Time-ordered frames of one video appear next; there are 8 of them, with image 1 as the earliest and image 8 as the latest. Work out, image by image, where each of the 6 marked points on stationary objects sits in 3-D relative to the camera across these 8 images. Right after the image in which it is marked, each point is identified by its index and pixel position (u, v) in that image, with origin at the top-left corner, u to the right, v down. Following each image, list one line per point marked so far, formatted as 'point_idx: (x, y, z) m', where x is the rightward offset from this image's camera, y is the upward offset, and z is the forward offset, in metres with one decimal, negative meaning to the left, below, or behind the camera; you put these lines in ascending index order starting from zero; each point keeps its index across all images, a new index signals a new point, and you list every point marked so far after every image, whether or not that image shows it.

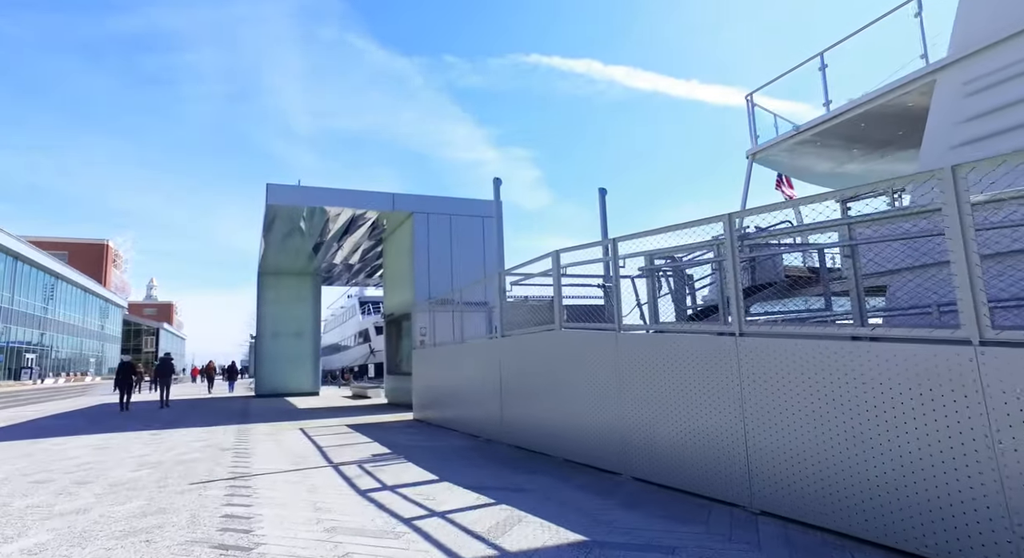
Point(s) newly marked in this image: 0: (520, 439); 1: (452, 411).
0: (0.0, -2.2, +8.7) m
1: (-1.1, -2.4, +11.1) m
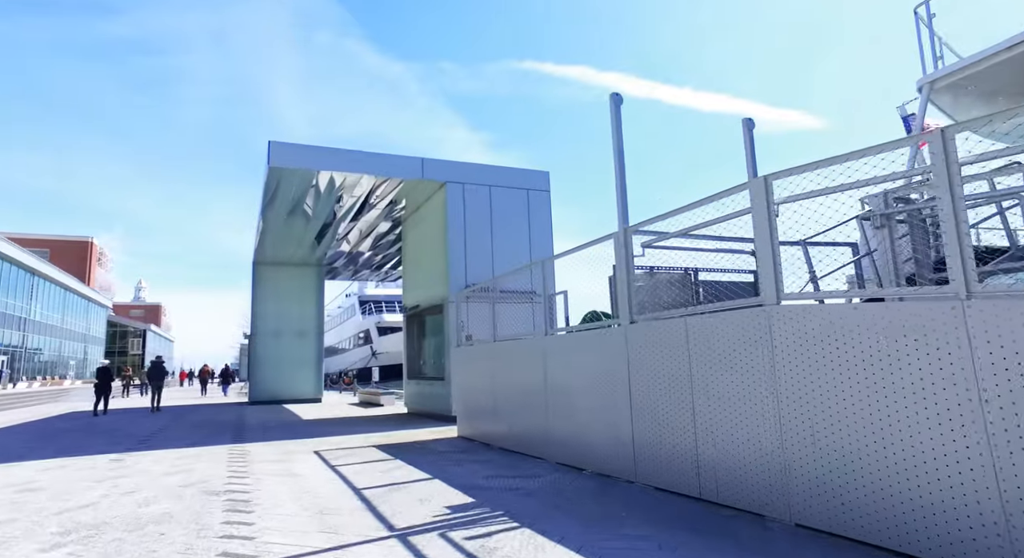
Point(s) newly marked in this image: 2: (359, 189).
0: (+1.3, -1.8, +5.7) m
1: (+0.2, -2.0, +8.1) m
2: (-4.3, +2.5, +17.0) m
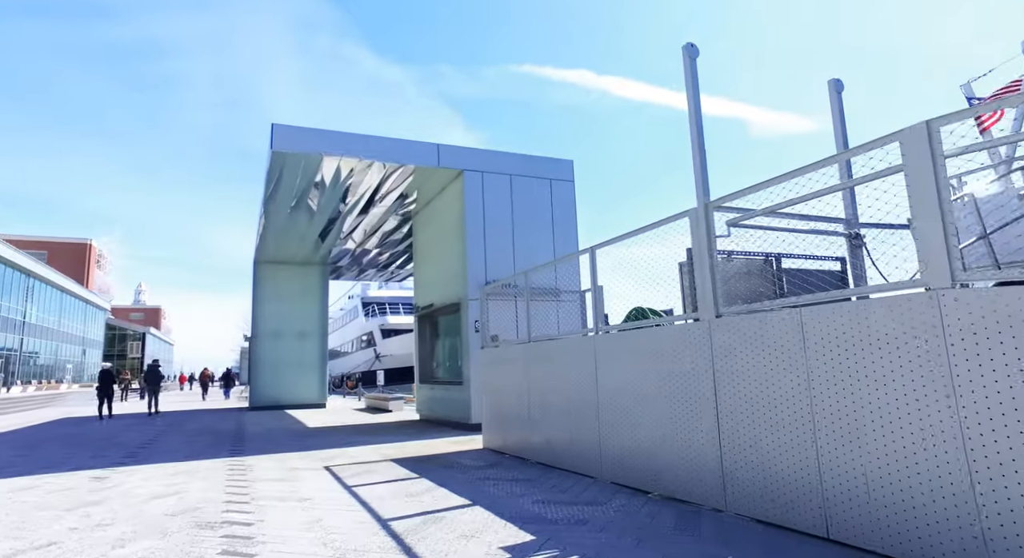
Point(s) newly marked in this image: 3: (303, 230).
0: (+1.7, -1.6, +4.7) m
1: (+0.7, -1.9, +7.1) m
2: (-3.8, +2.5, +16.0) m
3: (-6.6, +1.6, +19.4) m
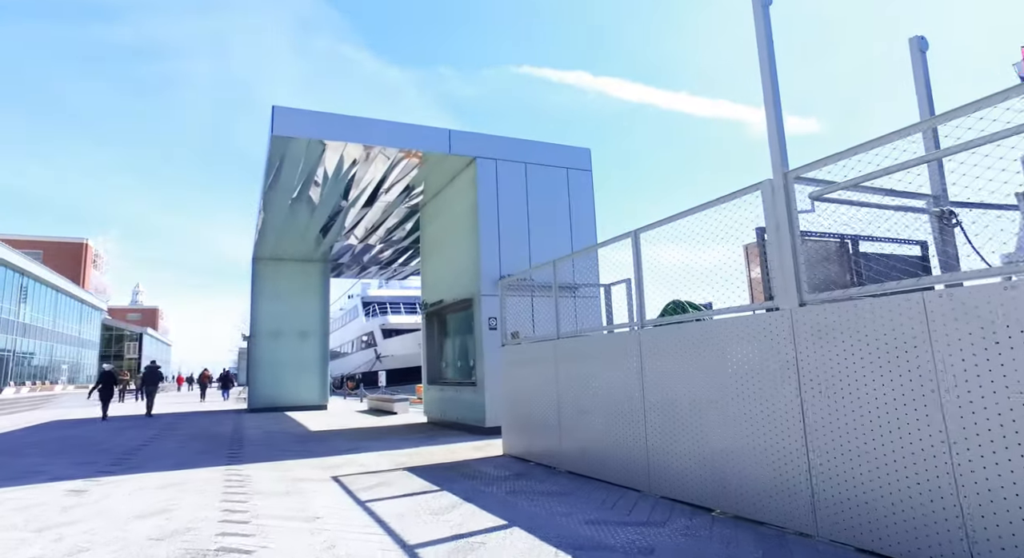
0: (+2.1, -1.5, +3.9) m
1: (+1.0, -1.7, +6.3) m
2: (-3.5, +2.6, +15.2) m
3: (-6.3, +1.7, +18.6) m
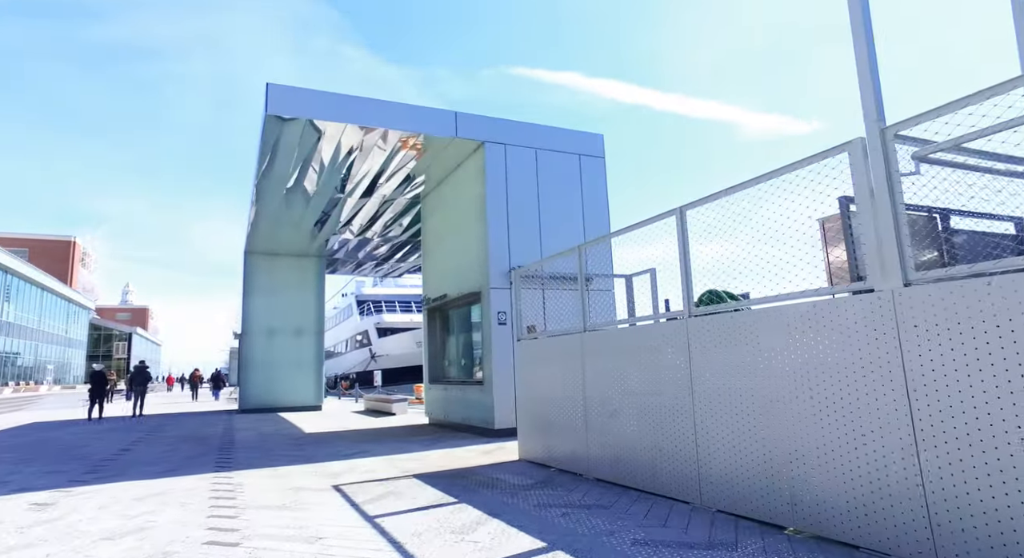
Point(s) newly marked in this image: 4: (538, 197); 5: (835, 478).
0: (+2.3, -1.4, +3.2) m
1: (+1.2, -1.6, +5.6) m
2: (-3.3, +2.8, +14.5) m
3: (-6.2, +1.8, +17.8) m
4: (+0.5, +1.6, +11.6) m
5: (+2.0, -1.3, +3.9) m
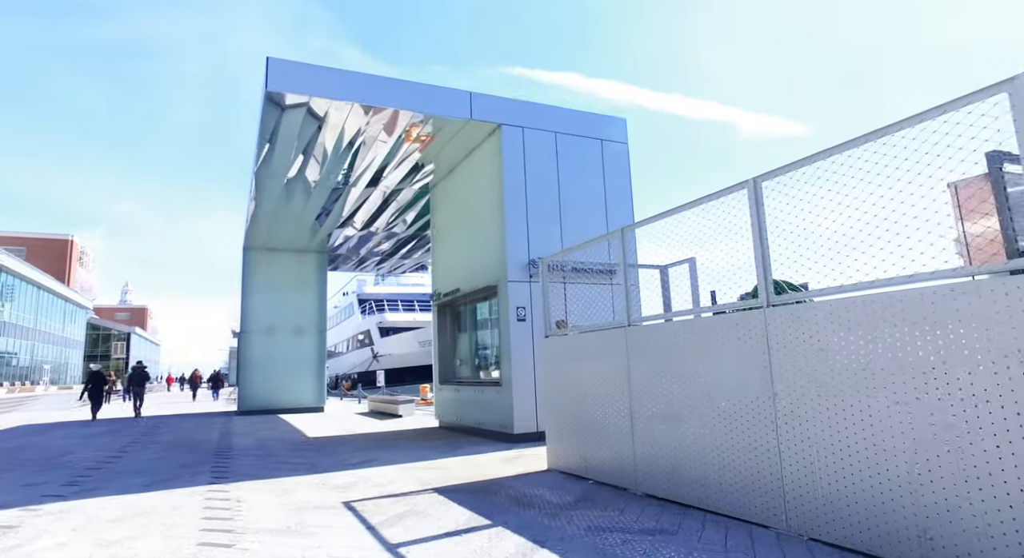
0: (+2.7, -1.2, +2.4) m
1: (+1.5, -1.5, +4.8) m
2: (-3.0, +2.9, +13.7) m
3: (-5.8, +1.9, +17.0) m
4: (+0.8, +1.7, +10.8) m
5: (+2.4, -1.1, +3.1) m
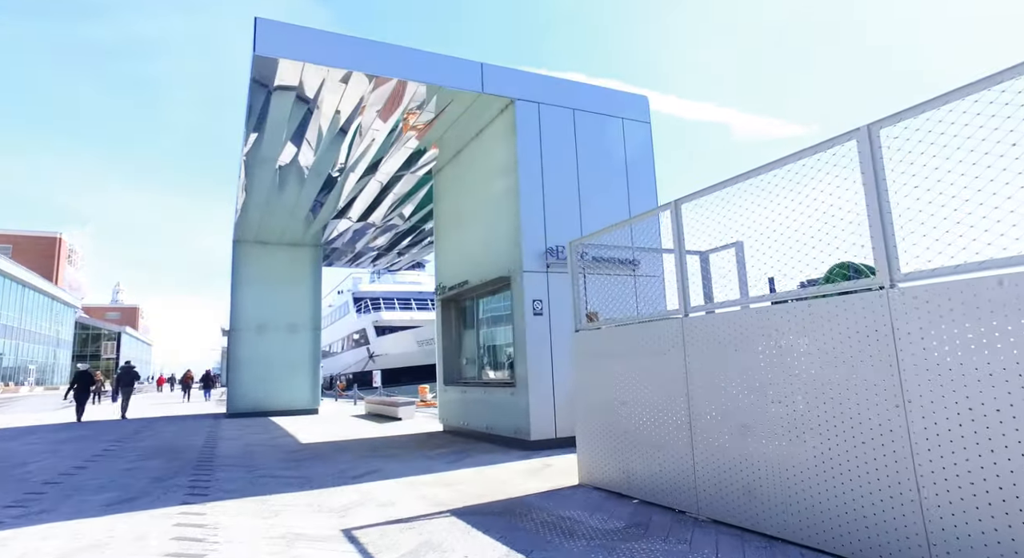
0: (+3.0, -1.1, +1.5) m
1: (+1.8, -1.3, +3.9) m
2: (-2.8, +3.0, +12.7) m
3: (-5.7, +2.1, +16.0) m
4: (+1.0, +1.8, +9.8) m
5: (+2.6, -1.0, +2.2) m
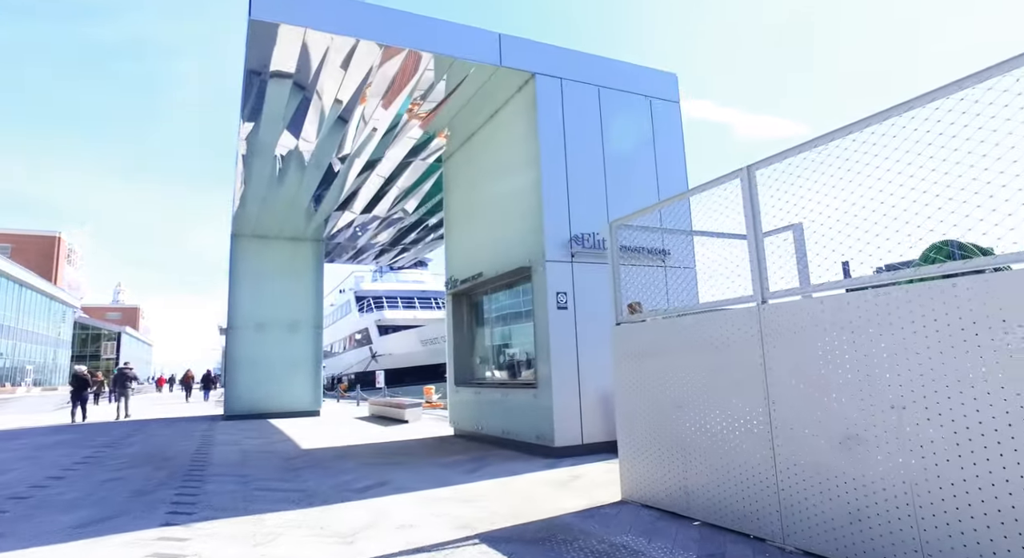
0: (+3.2, -1.0, +0.7) m
1: (+2.1, -1.2, +3.1) m
2: (-2.5, +3.2, +11.9) m
3: (-5.4, +2.2, +15.2) m
4: (+1.3, +2.0, +9.0) m
5: (+2.9, -0.9, +1.4) m
